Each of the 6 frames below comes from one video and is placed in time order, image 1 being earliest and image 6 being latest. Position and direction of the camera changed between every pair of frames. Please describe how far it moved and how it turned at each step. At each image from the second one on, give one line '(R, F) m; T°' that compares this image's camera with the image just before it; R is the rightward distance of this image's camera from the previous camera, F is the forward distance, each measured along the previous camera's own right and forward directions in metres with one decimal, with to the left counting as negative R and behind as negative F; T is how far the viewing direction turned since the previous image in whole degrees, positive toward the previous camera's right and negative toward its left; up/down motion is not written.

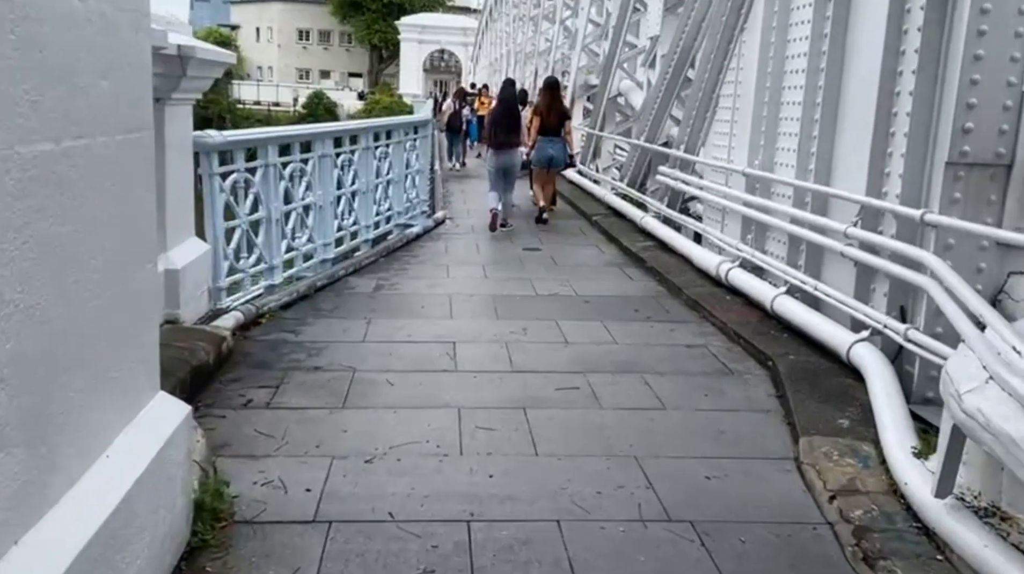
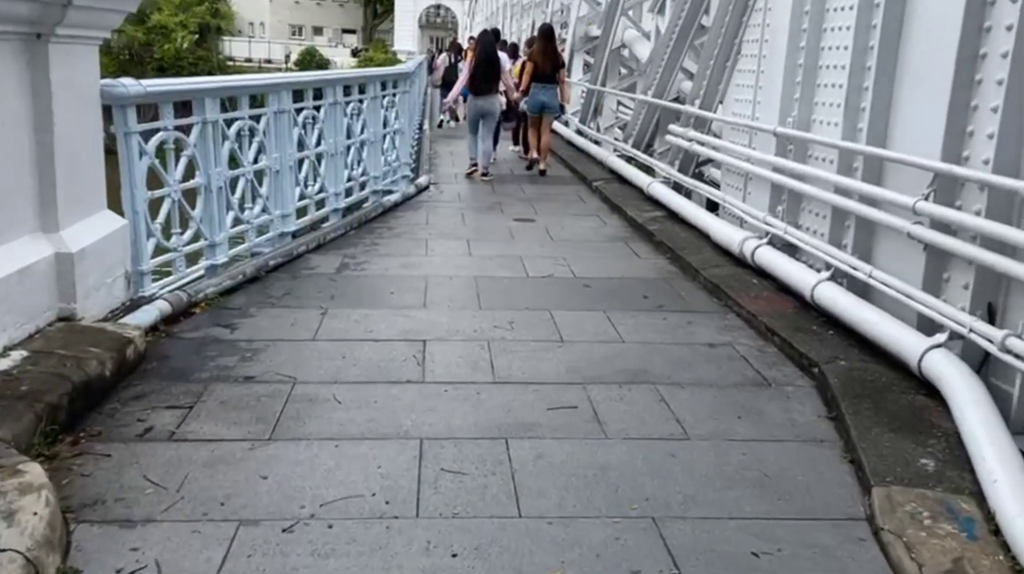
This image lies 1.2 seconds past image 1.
(+0.1, +1.0) m; 0°
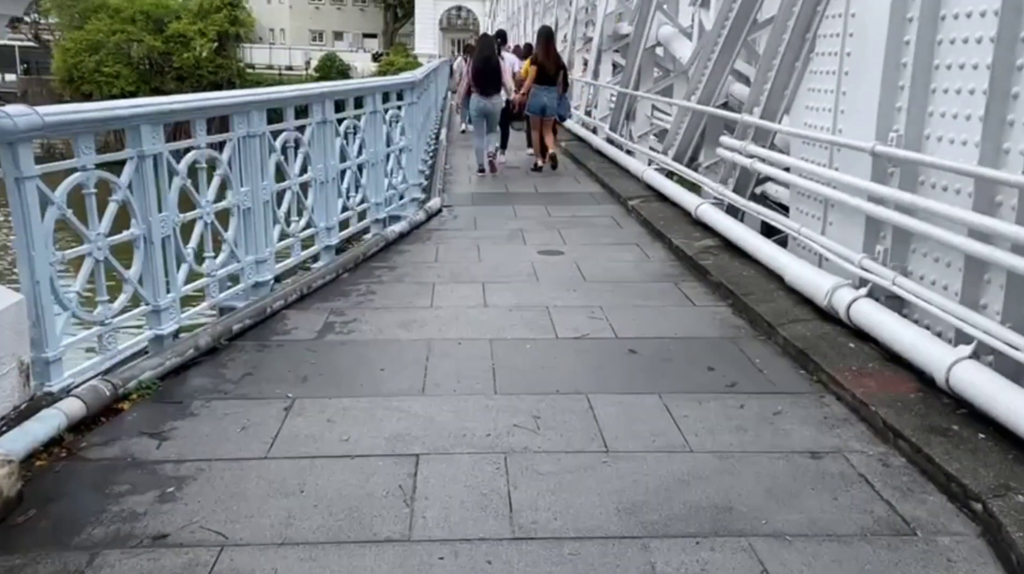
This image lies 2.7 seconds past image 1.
(0.0, +1.2) m; -2°
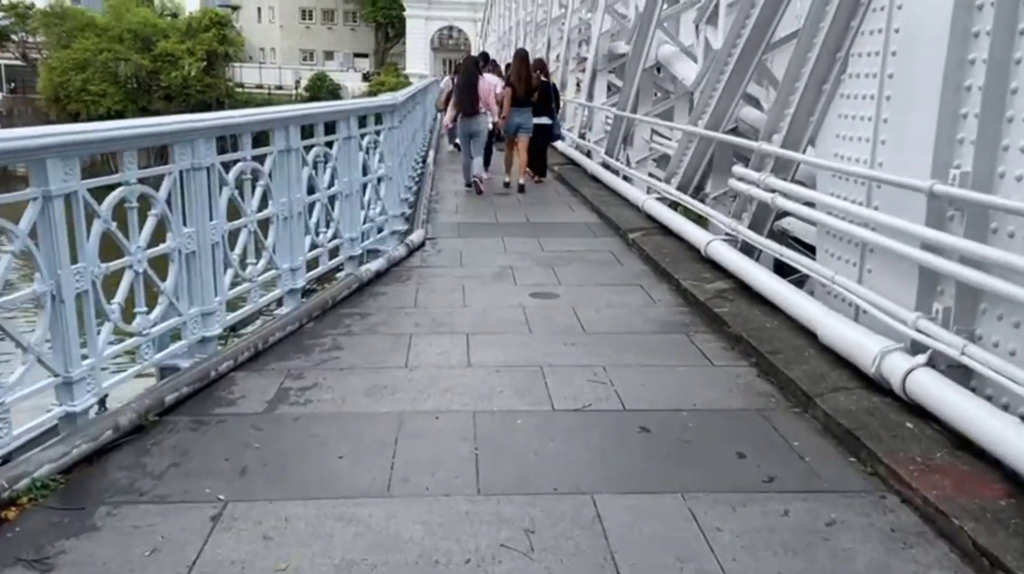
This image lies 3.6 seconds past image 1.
(0.0, +0.8) m; 0°
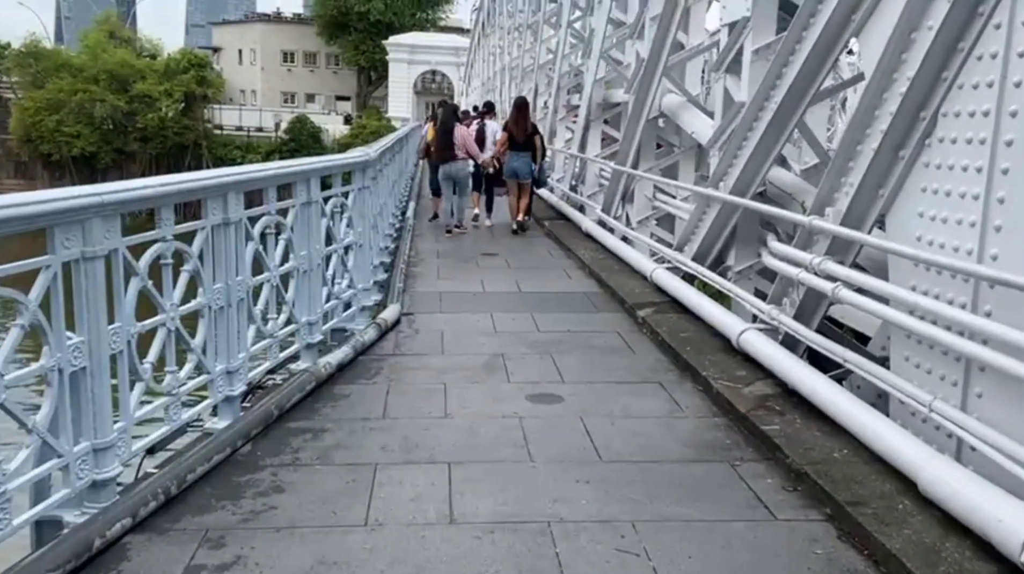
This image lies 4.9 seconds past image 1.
(-0.1, +1.1) m; +1°
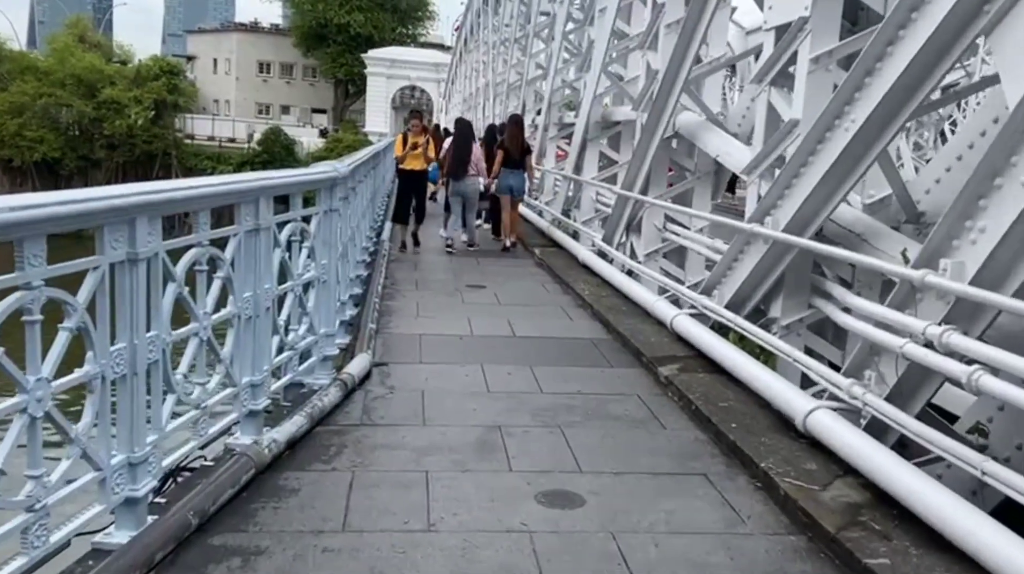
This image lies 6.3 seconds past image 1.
(-0.1, +1.2) m; +1°
